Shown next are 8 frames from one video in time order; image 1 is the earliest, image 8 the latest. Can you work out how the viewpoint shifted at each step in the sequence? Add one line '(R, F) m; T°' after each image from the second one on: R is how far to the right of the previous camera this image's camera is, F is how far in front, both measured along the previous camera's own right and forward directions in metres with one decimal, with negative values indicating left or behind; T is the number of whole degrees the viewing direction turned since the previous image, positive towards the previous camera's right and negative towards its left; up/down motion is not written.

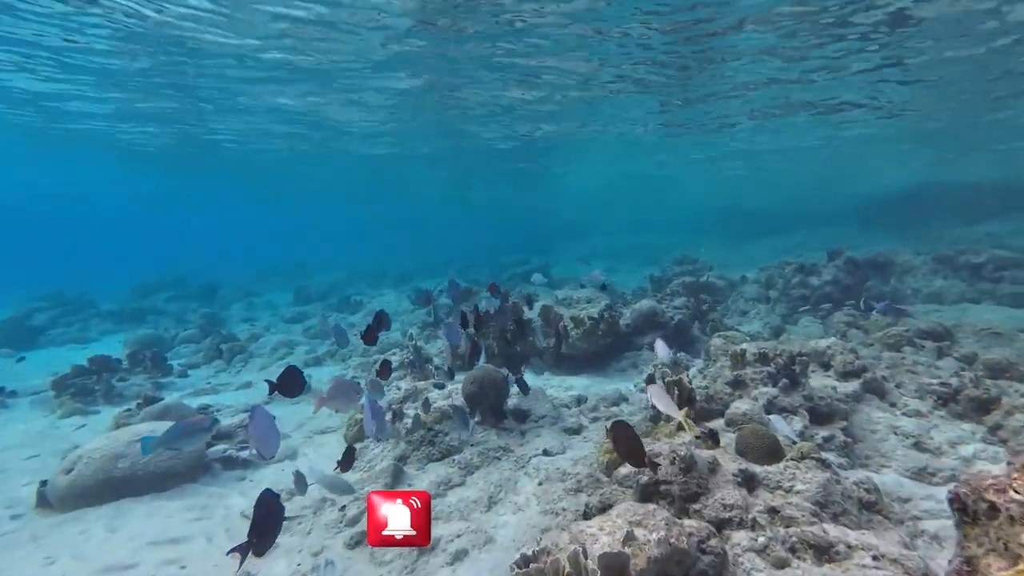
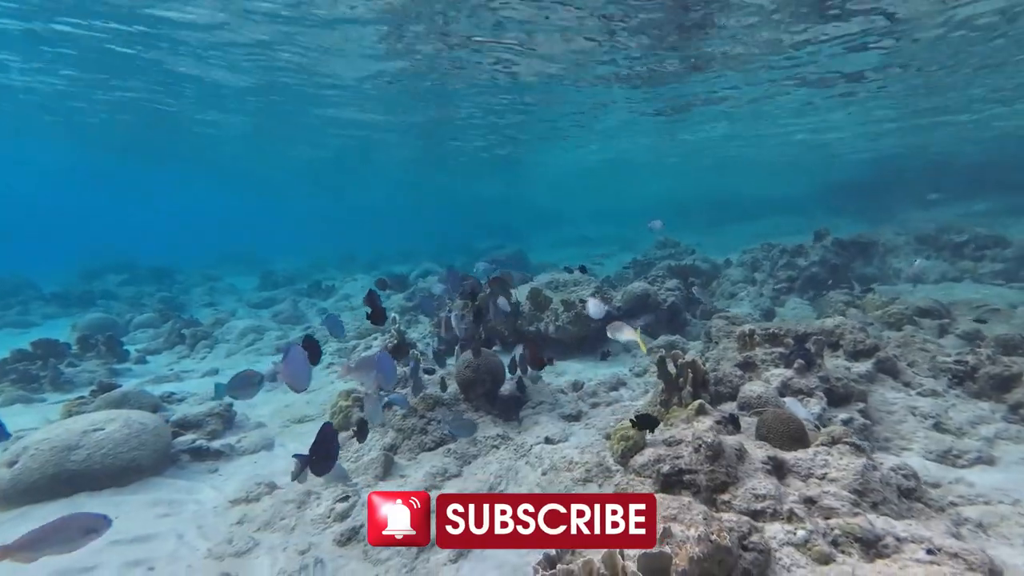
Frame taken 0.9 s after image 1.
(-0.3, +0.4) m; +3°
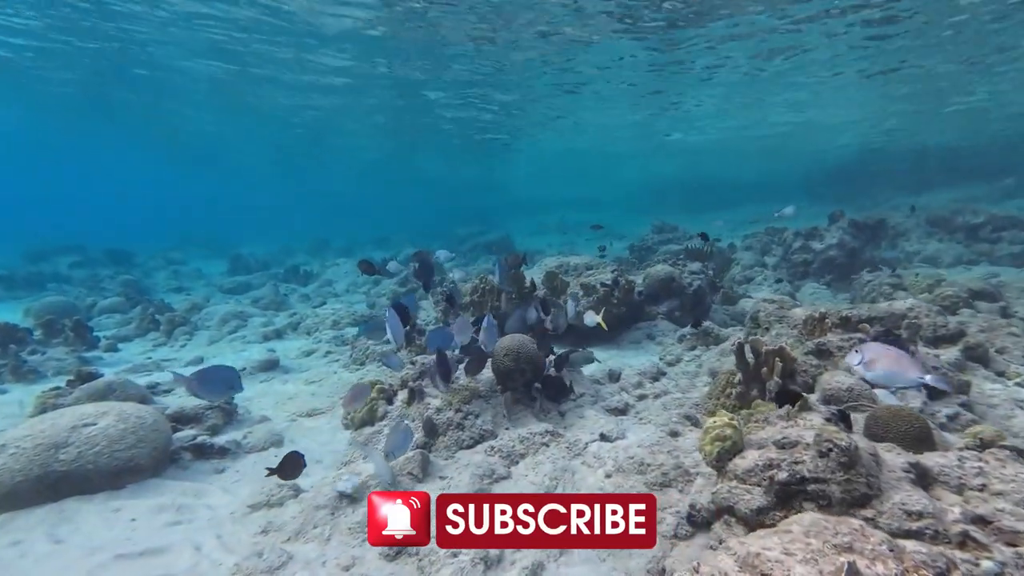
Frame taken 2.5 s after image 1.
(-0.8, +0.7) m; +3°
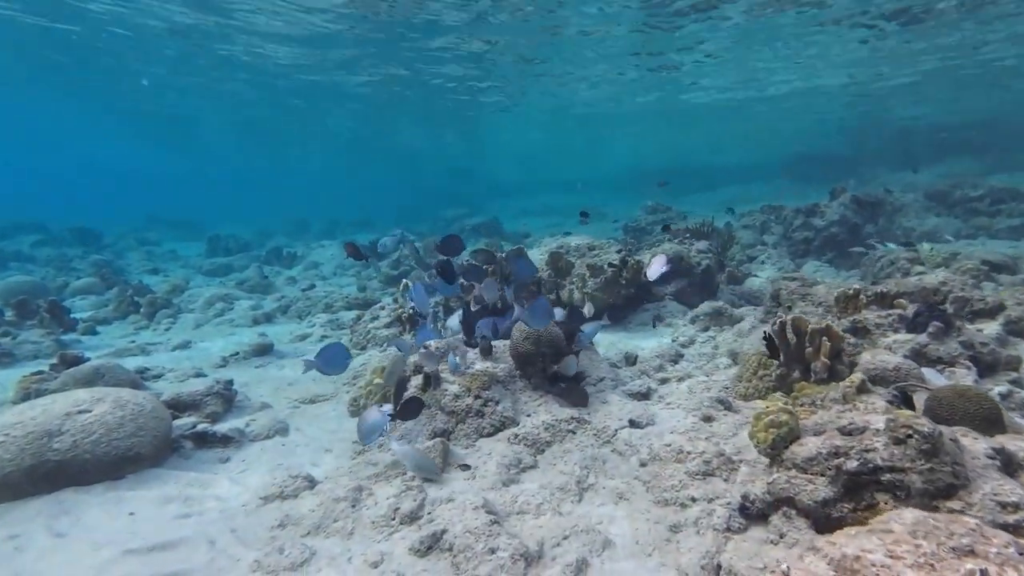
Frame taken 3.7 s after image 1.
(-0.4, +0.3) m; +2°
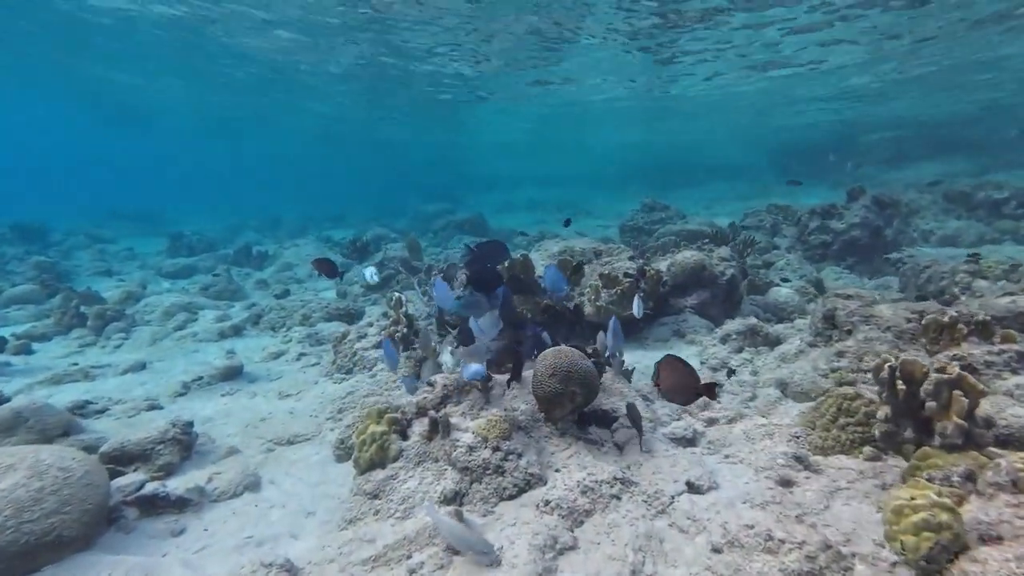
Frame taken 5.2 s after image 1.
(-0.4, +1.1) m; +2°
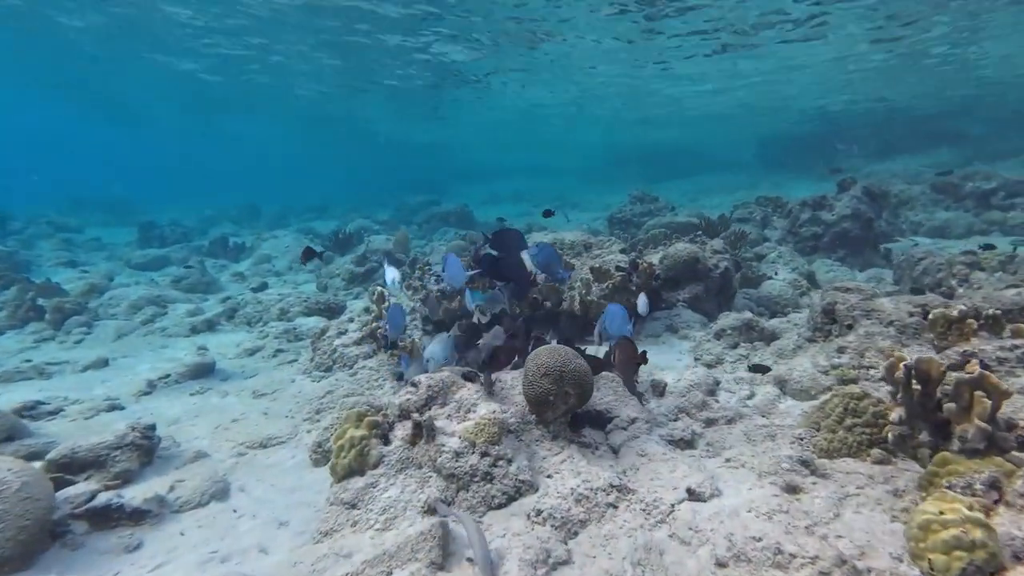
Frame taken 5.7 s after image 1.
(0.0, +0.3) m; +1°
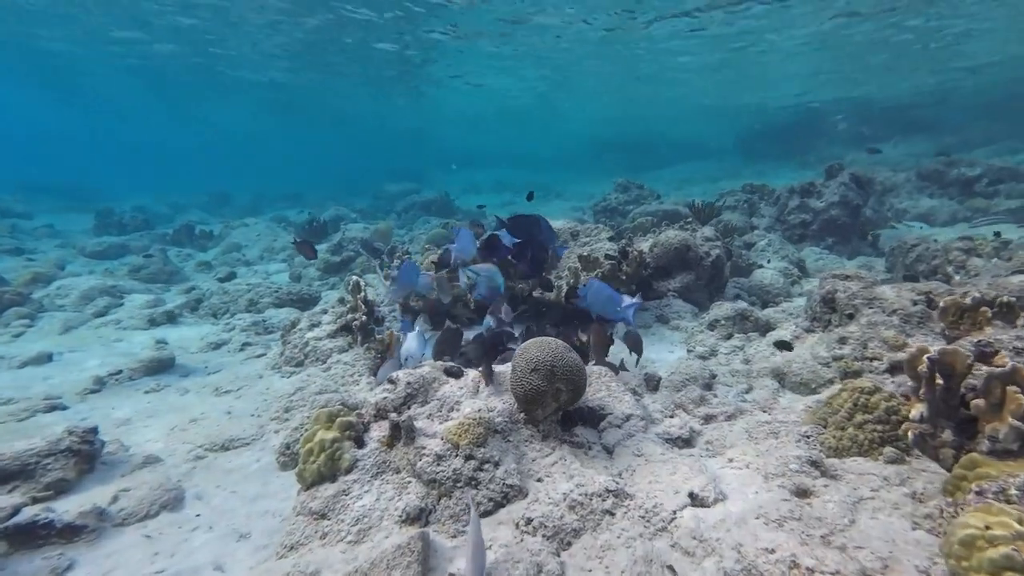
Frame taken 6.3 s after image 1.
(0.0, +0.4) m; +2°
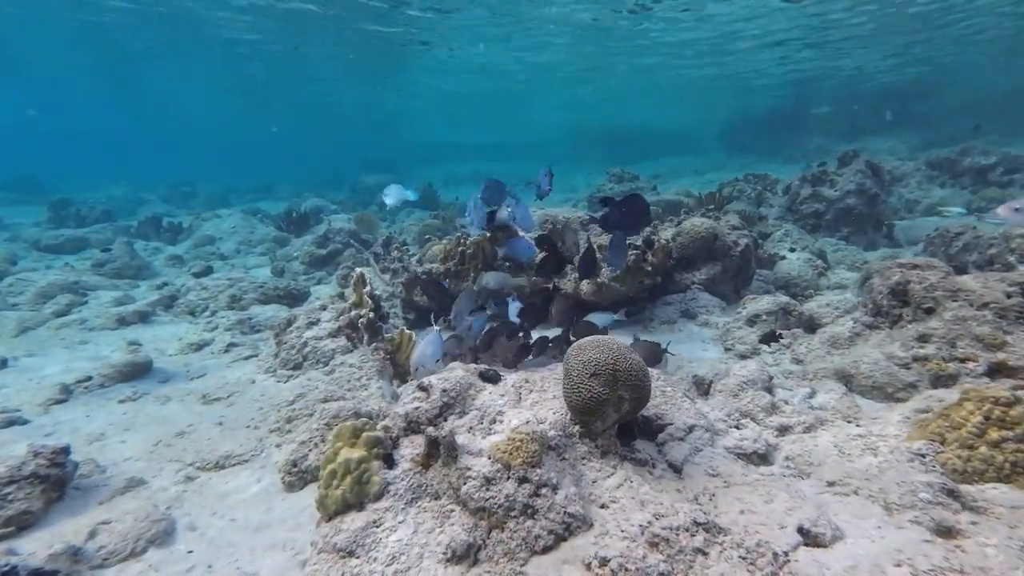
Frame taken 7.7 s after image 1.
(-0.6, +0.8) m; +2°
